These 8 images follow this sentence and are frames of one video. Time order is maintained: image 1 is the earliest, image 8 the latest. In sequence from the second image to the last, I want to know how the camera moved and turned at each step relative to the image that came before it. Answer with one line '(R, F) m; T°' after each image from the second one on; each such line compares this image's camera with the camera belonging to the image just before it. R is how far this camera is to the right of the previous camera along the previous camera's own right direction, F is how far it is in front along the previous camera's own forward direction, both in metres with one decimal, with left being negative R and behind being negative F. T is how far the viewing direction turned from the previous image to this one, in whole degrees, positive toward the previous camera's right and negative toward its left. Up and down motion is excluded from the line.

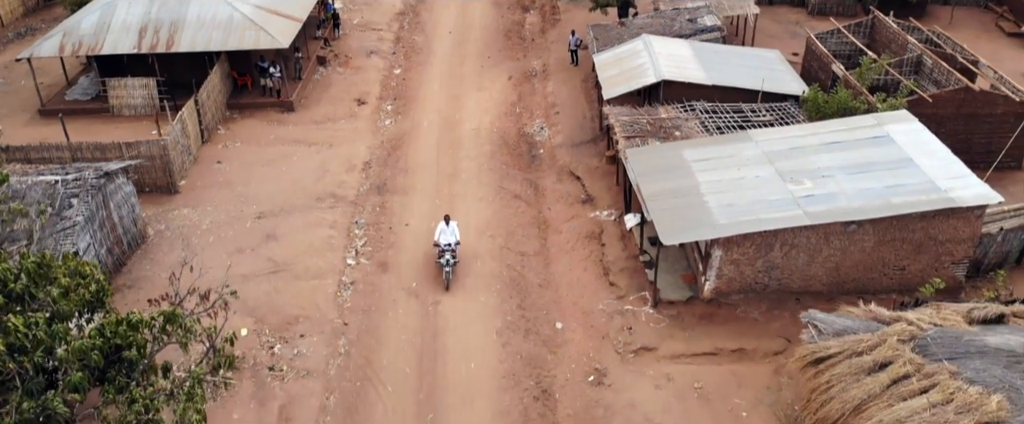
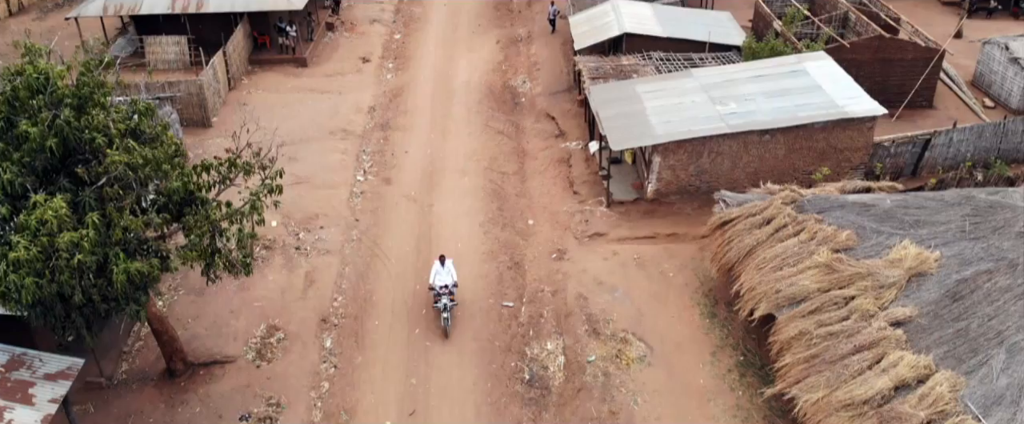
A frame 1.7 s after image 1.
(+0.4, -3.6) m; 0°
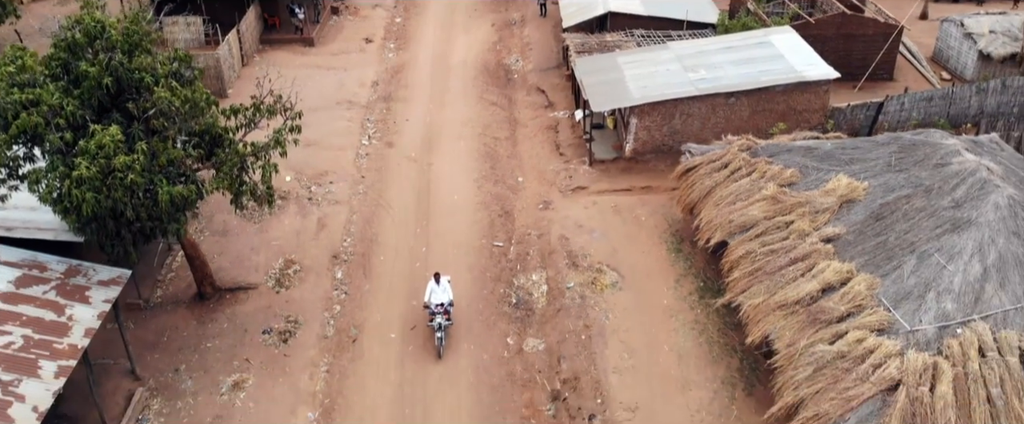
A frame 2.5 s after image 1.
(+0.2, -2.1) m; 0°
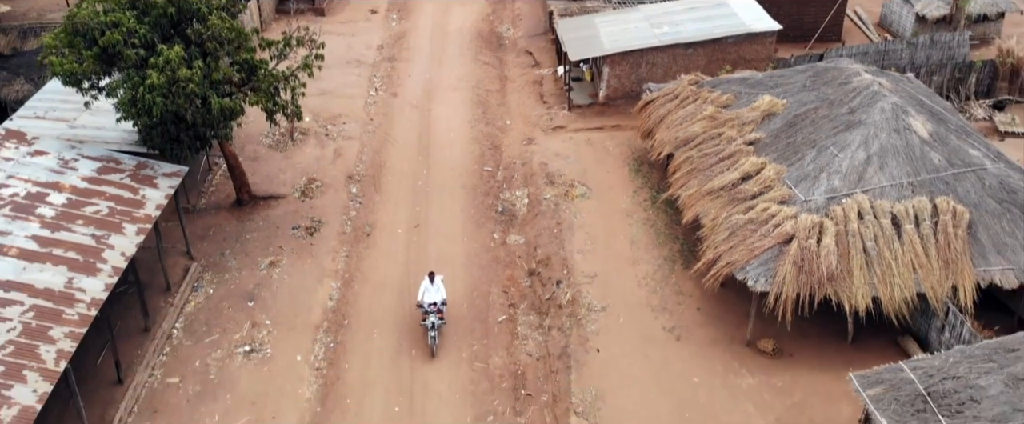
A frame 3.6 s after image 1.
(+0.4, -3.4) m; 0°
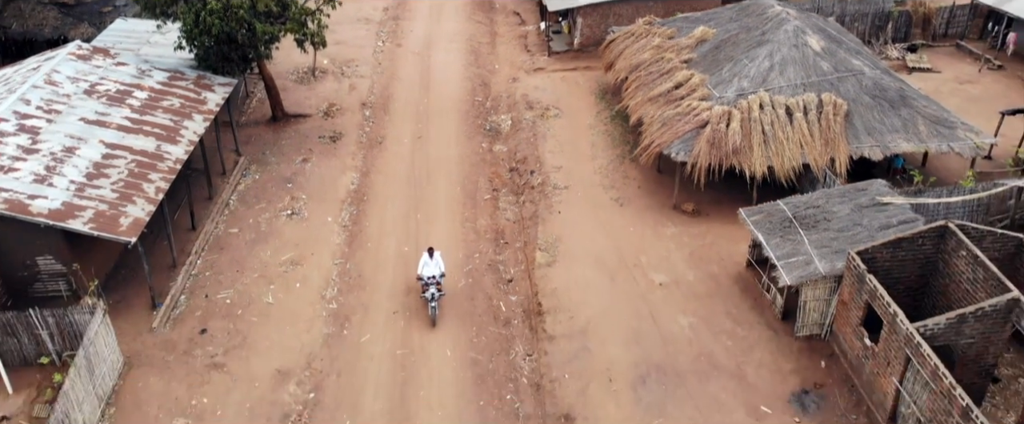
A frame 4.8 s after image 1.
(+0.5, -4.5) m; 0°
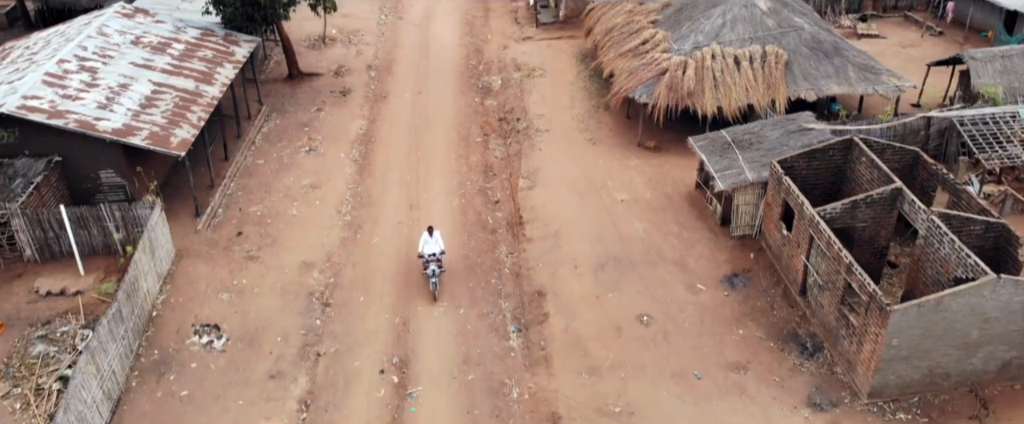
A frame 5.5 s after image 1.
(+0.3, -3.2) m; 0°
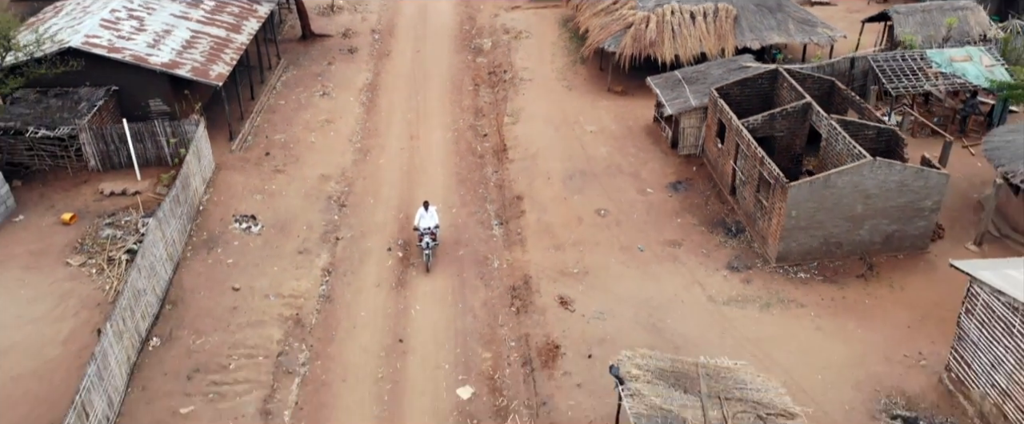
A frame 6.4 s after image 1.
(+0.4, -3.6) m; 0°
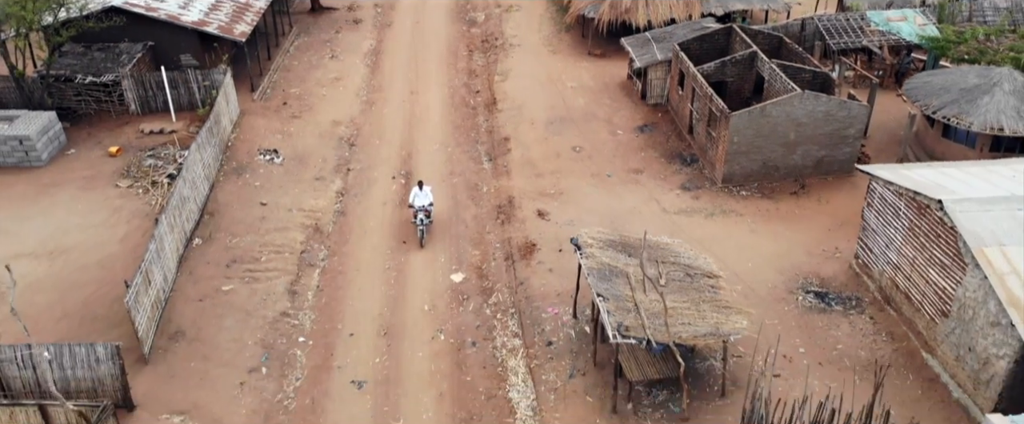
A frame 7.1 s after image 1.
(+0.3, -3.0) m; 0°
